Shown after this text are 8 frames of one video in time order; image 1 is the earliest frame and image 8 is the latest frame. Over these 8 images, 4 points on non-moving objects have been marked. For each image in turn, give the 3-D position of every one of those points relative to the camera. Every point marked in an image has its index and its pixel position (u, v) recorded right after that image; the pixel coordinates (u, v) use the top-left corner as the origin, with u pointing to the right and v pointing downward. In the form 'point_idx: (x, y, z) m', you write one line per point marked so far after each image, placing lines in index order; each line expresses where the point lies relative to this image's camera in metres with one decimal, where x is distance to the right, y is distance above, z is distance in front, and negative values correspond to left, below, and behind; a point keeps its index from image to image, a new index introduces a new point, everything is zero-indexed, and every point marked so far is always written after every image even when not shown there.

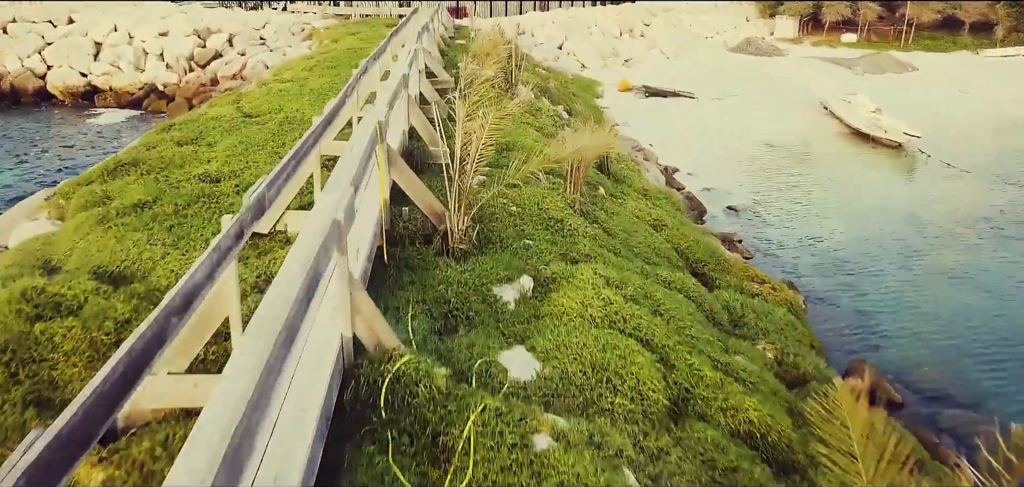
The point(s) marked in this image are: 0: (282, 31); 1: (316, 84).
0: (-5.0, +4.6, +17.8) m
1: (-2.4, +1.9, +10.1) m
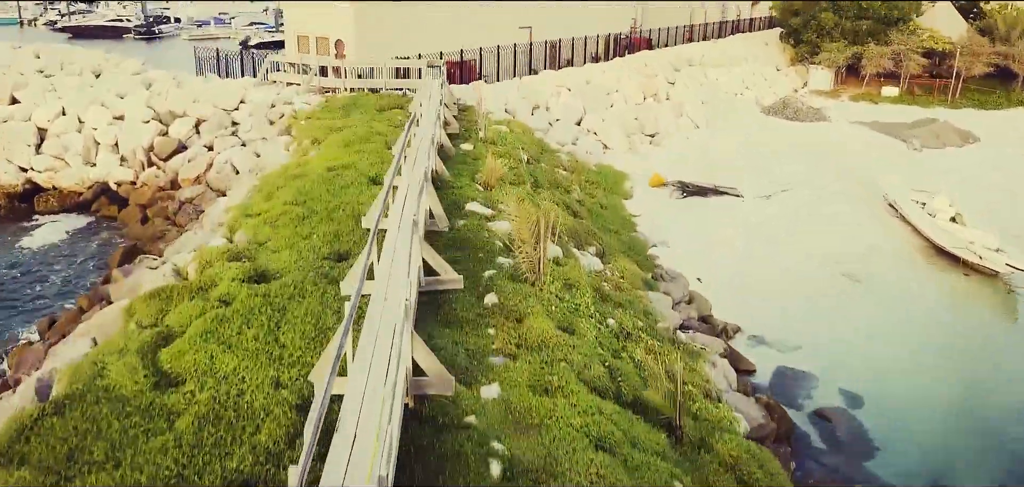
0: (-4.7, +2.4, +15.2) m
1: (-2.1, -0.3, +7.5) m
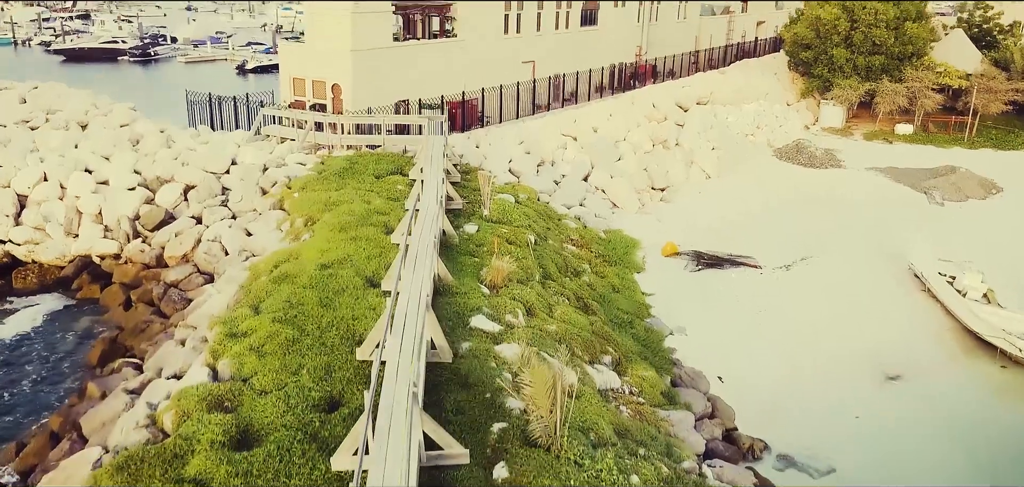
0: (-4.6, +1.1, +14.5) m
1: (-2.0, -1.5, +6.8) m
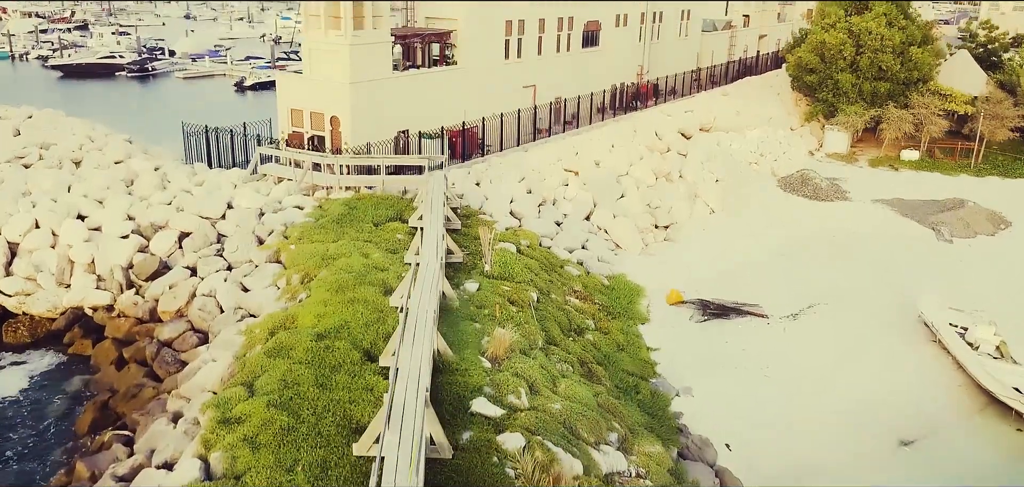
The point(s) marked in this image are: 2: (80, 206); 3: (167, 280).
0: (-4.6, +0.2, +14.2) m
1: (-2.0, -2.3, +6.5) m
2: (-7.9, +0.7, +15.0) m
3: (-5.6, -0.6, +13.3) m
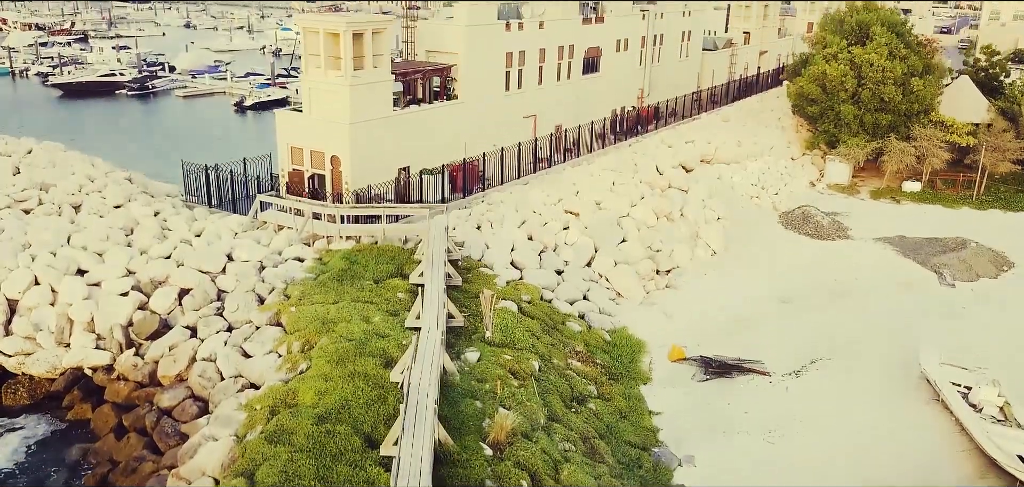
0: (-4.6, -0.7, +14.1) m
1: (-2.0, -3.3, +6.4) m
2: (-7.9, -0.3, +14.9) m
3: (-5.5, -1.6, +13.2) m
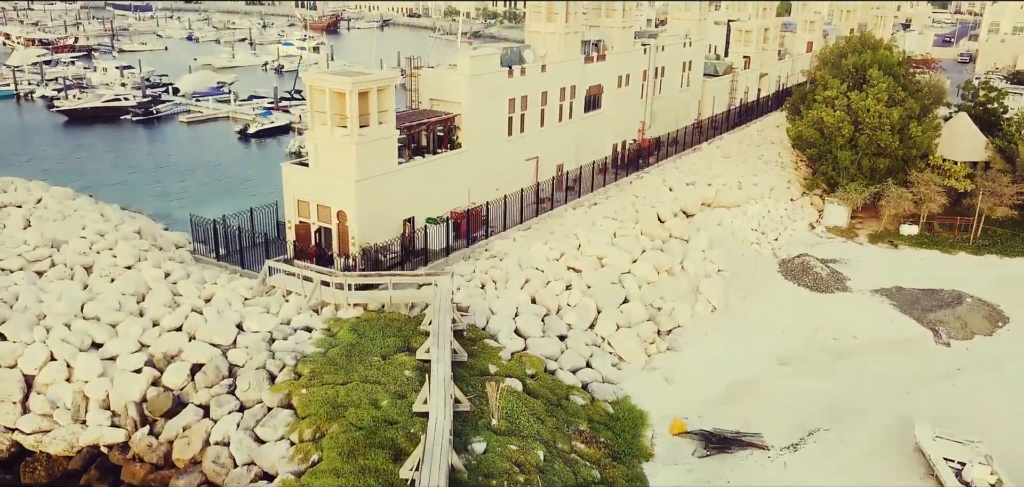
0: (-4.5, -2.1, +14.5) m
1: (-1.9, -4.7, +6.8) m
2: (-7.8, -1.7, +15.3) m
3: (-5.5, -2.9, +13.6) m
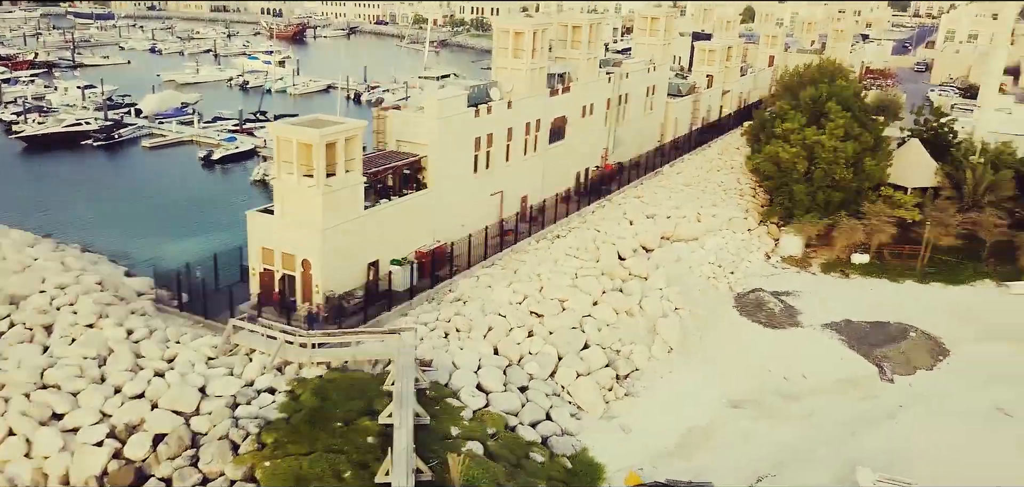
0: (-5.2, -3.3, +14.7) m
1: (-2.3, -5.9, +7.1) m
2: (-8.5, -2.9, +15.4) m
3: (-6.1, -4.2, +13.8) m
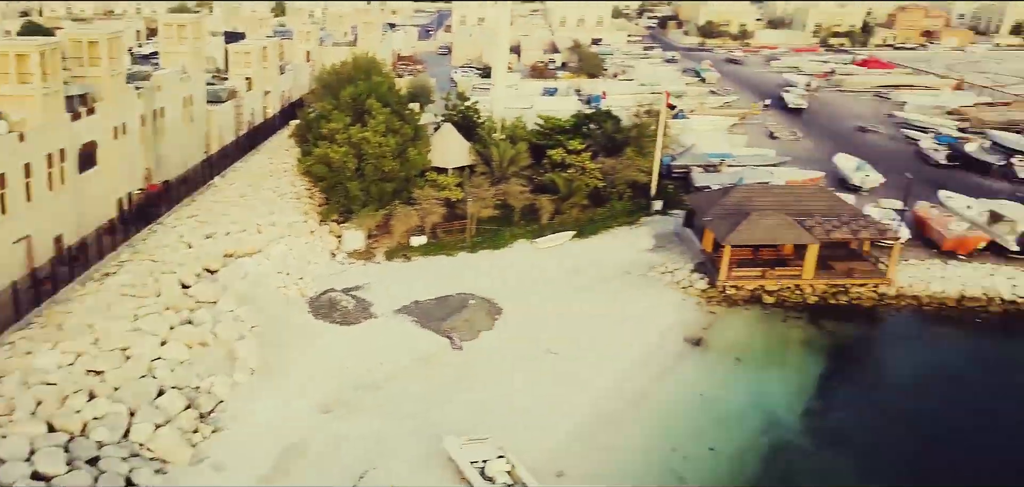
0: (-11.2, -5.2, +10.5) m
1: (-4.6, -7.0, +5.4) m
2: (-14.5, -5.5, +9.6) m
3: (-11.4, -6.2, +9.4) m
